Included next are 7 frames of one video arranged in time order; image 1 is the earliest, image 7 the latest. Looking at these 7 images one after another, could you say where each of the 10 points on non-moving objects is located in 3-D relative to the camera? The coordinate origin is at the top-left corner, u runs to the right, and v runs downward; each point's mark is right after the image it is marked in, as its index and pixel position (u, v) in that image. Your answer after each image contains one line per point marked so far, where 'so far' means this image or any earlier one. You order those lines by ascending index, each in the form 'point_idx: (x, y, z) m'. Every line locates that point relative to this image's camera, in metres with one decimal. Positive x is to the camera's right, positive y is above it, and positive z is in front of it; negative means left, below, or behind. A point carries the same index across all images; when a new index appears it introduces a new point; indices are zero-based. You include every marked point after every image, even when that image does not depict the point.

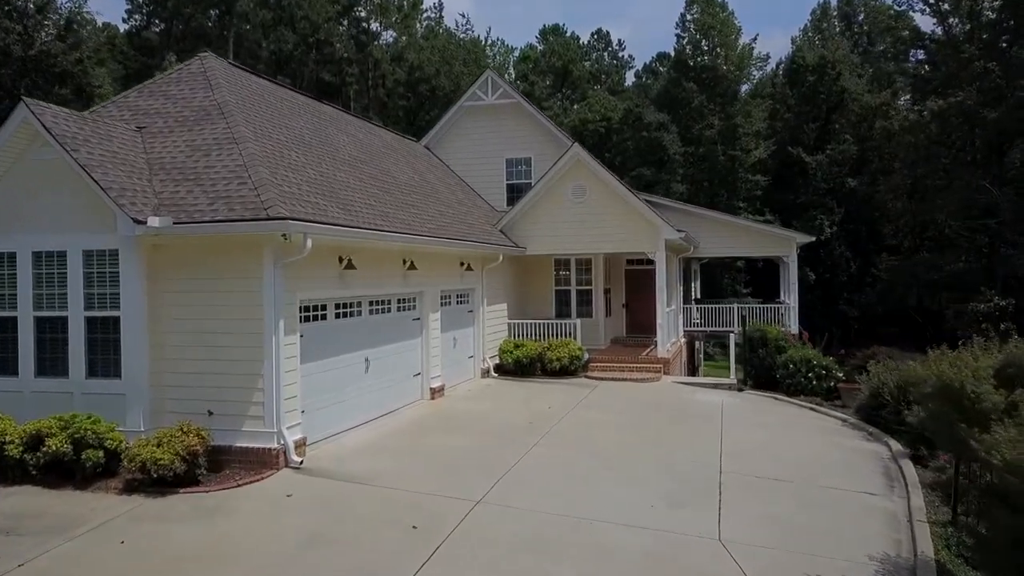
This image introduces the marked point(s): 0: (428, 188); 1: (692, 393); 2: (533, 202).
0: (-1.7, +2.0, +16.0) m
1: (+3.4, -2.0, +15.3) m
2: (+0.5, +1.9, +18.0) m
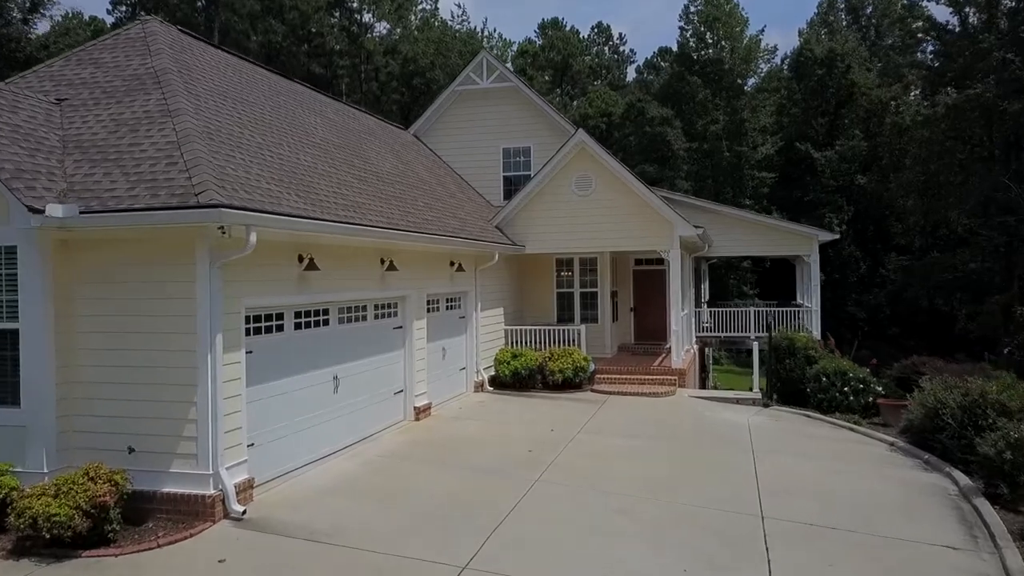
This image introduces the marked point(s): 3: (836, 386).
0: (-1.8, +1.9, +14.2) m
1: (+3.3, -2.1, +13.5) m
2: (+0.4, +1.9, +16.2) m
3: (+5.5, -1.7, +13.8) m
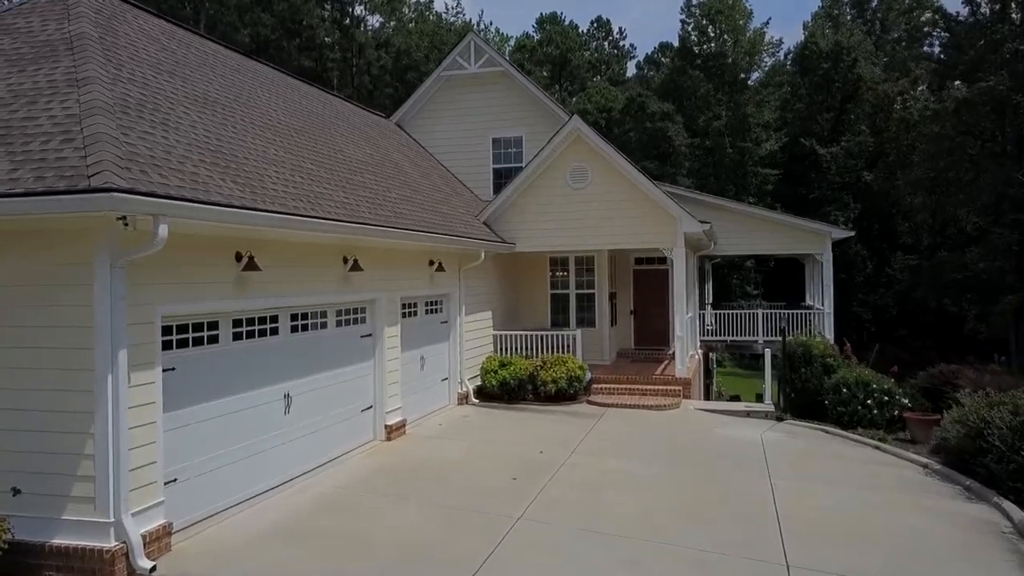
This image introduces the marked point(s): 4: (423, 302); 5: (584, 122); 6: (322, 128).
0: (-2.0, +1.9, +12.9) m
1: (+3.1, -2.1, +12.2) m
2: (+0.2, +1.9, +14.9) m
3: (+5.3, -1.7, +12.4) m
4: (-1.3, -0.2, +11.9) m
5: (+1.3, +2.9, +14.1) m
6: (-2.8, +2.4, +11.9) m
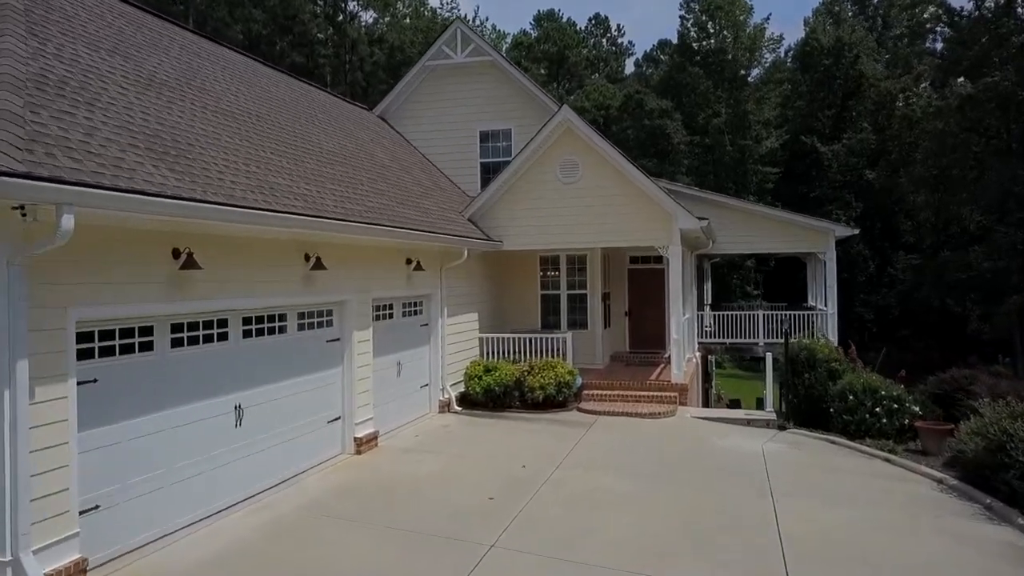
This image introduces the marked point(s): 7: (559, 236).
0: (-2.2, +1.9, +12.1) m
1: (+2.9, -2.1, +11.4) m
2: (0.0, +1.8, +14.1) m
3: (+5.1, -1.7, +11.6) m
4: (-1.5, -0.2, +11.1) m
5: (+1.0, +2.9, +13.3) m
6: (-3.0, +2.4, +11.1) m
7: (+0.8, +0.9, +13.9) m
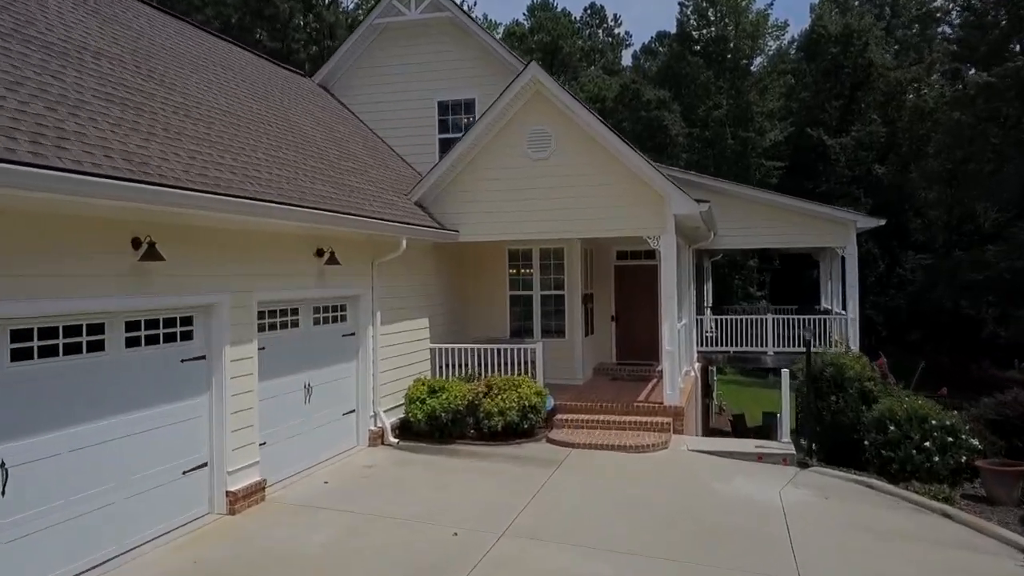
0: (-2.8, +1.9, +9.5) m
1: (+2.3, -2.1, +8.9) m
2: (-0.6, +1.9, +11.5) m
3: (+4.5, -1.7, +9.1) m
4: (-2.1, -0.2, +8.5) m
5: (+0.4, +2.9, +10.8) m
6: (-3.6, +2.4, +8.6) m
7: (+0.2, +0.9, +11.3) m
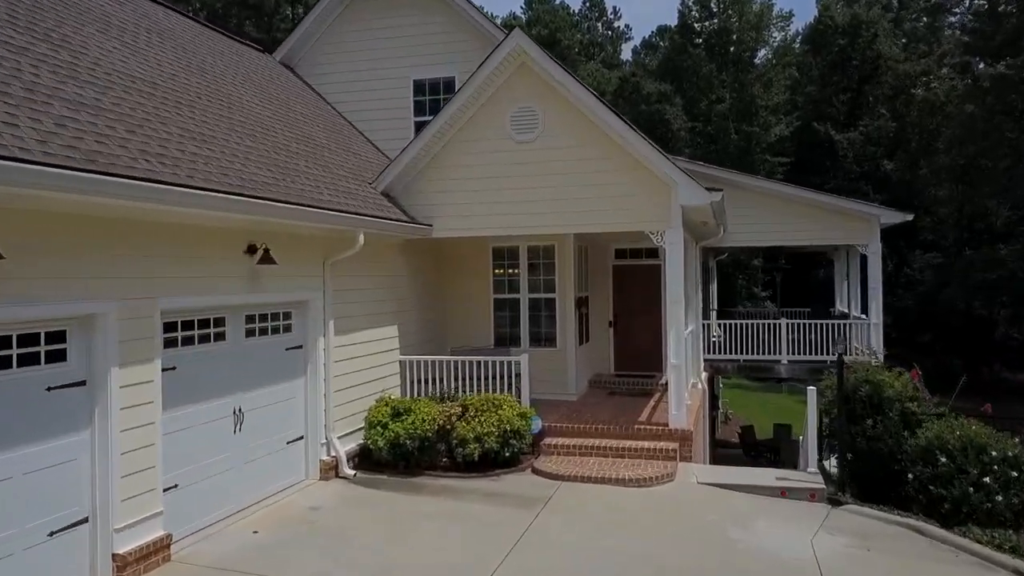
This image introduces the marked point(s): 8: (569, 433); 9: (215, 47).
0: (-3.0, +1.9, +8.0) m
1: (+2.1, -2.1, +7.3) m
2: (-0.8, +1.8, +10.0) m
3: (+4.3, -1.8, +7.6) m
4: (-2.4, -0.2, +7.0) m
5: (+0.2, +2.9, +9.3) m
6: (-3.9, +2.3, +7.1) m
7: (0.0, +0.9, +9.8) m
8: (+0.7, -1.7, +9.5) m
9: (-3.7, +3.0, +10.1) m
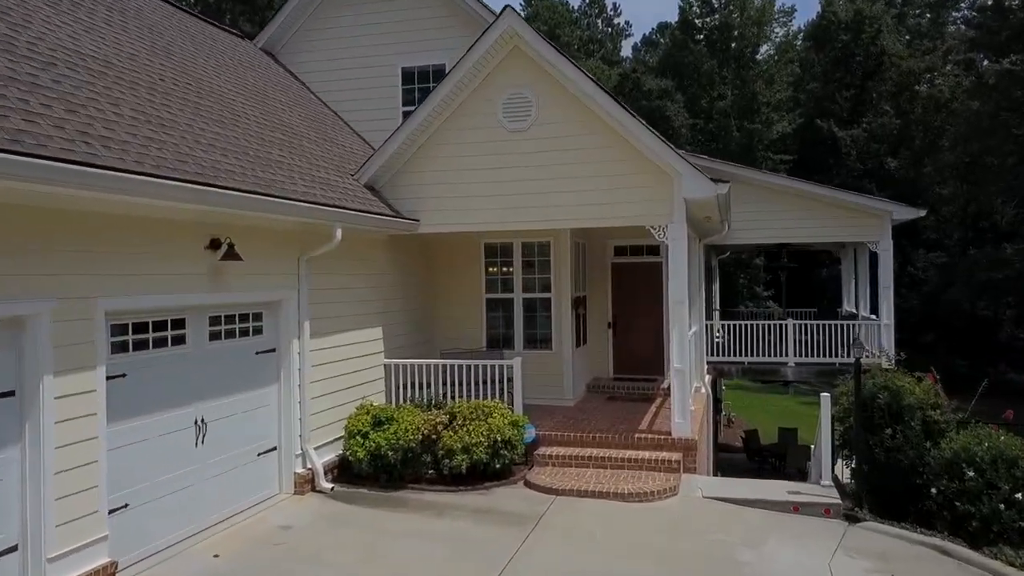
0: (-3.1, +1.9, +7.4) m
1: (+2.0, -2.1, +6.7) m
2: (-0.9, +1.8, +9.4) m
3: (+4.2, -1.7, +7.0) m
4: (-2.5, -0.2, +6.4) m
5: (+0.1, +2.9, +8.7) m
6: (-3.9, +2.3, +6.4) m
7: (-0.1, +0.9, +9.2) m
8: (+0.6, -1.7, +8.9) m
9: (-3.8, +3.1, +9.5) m
